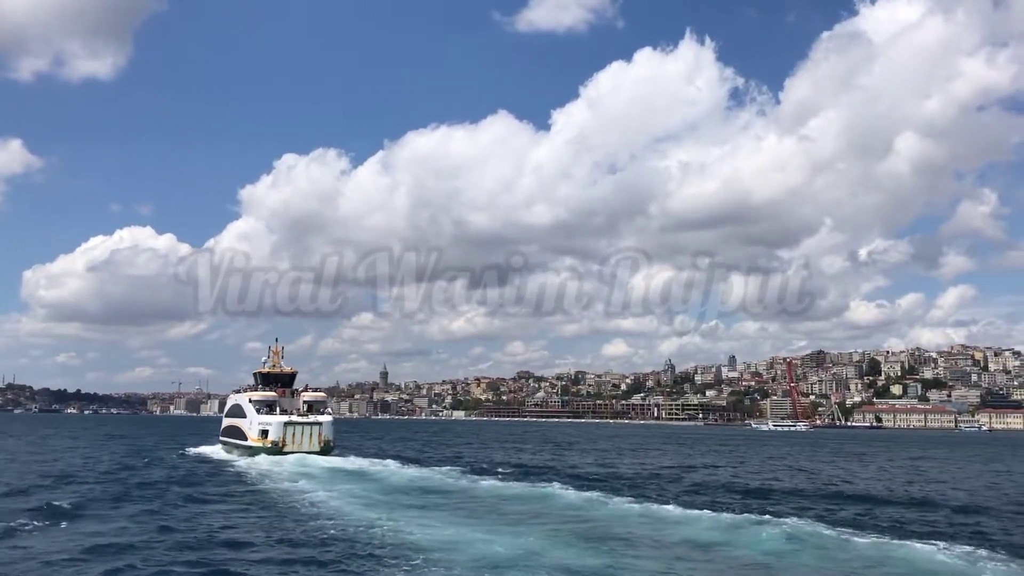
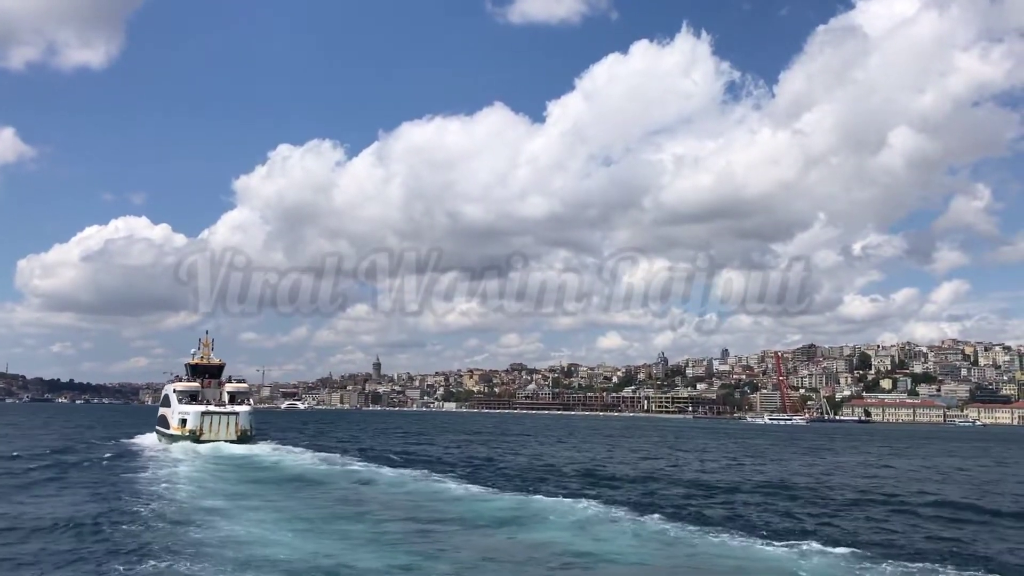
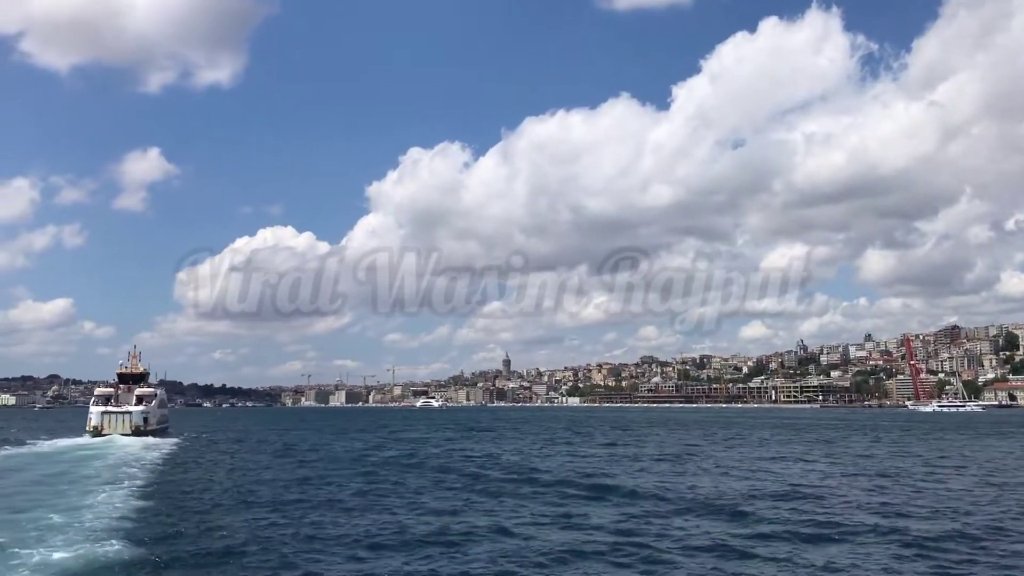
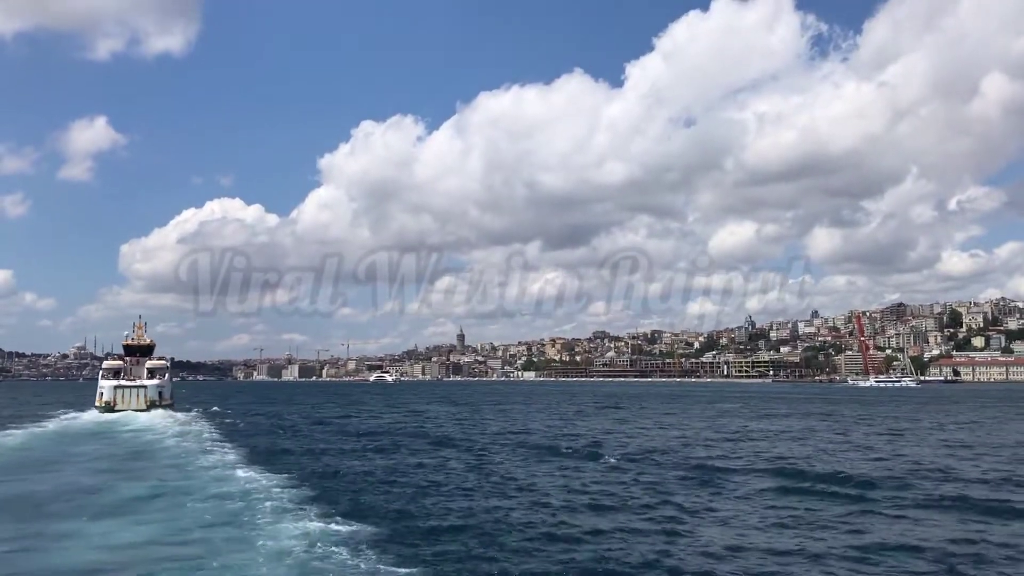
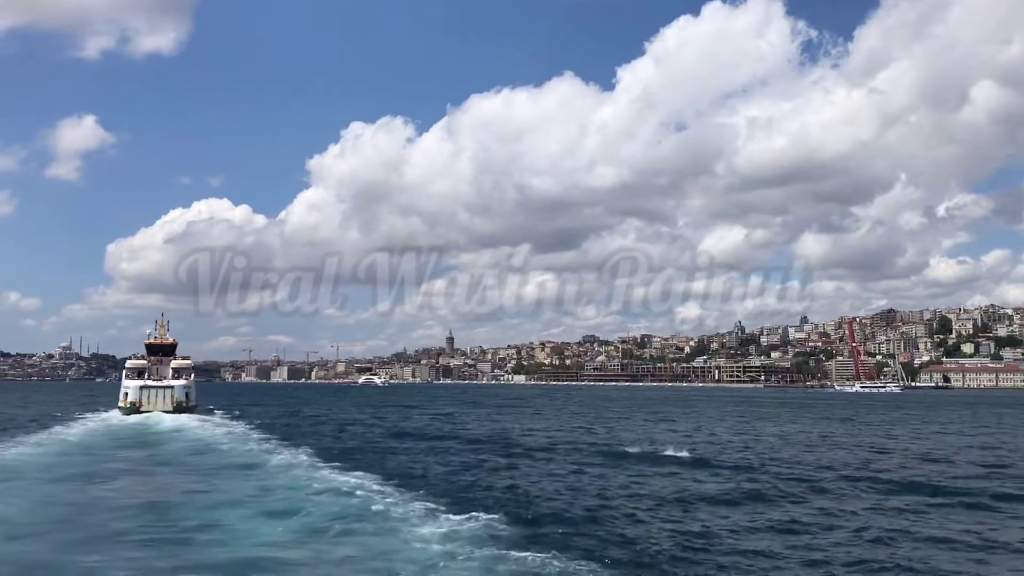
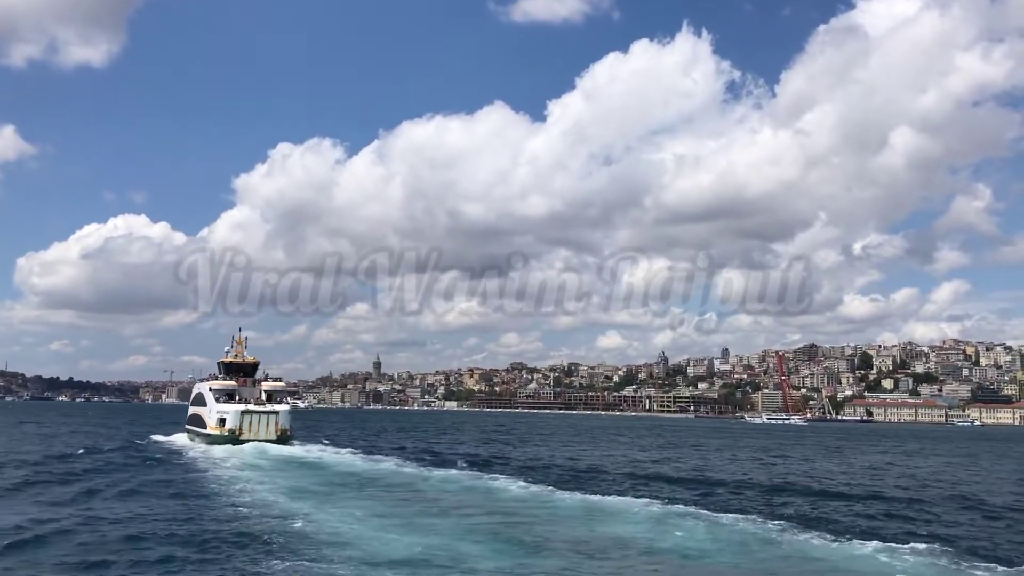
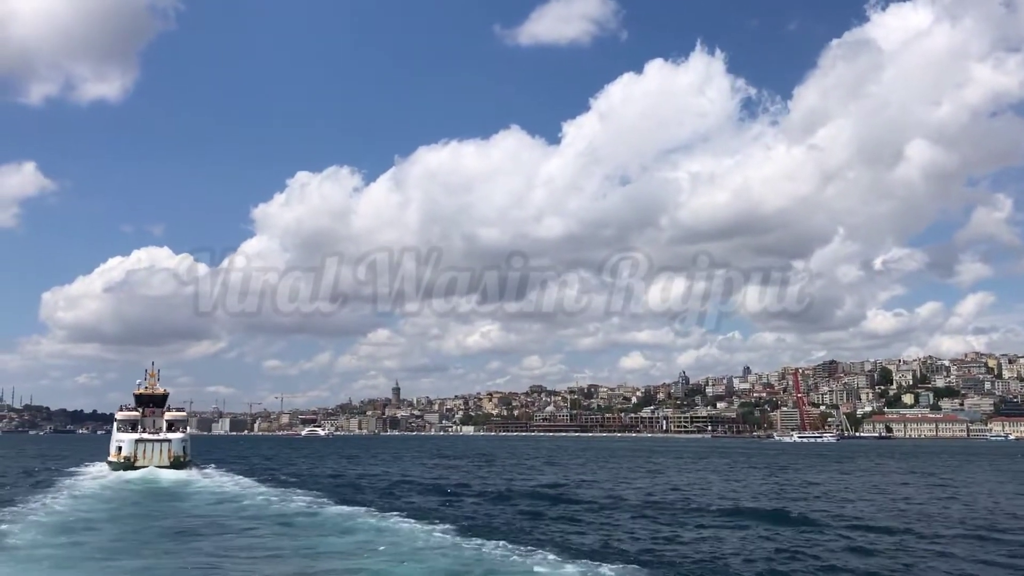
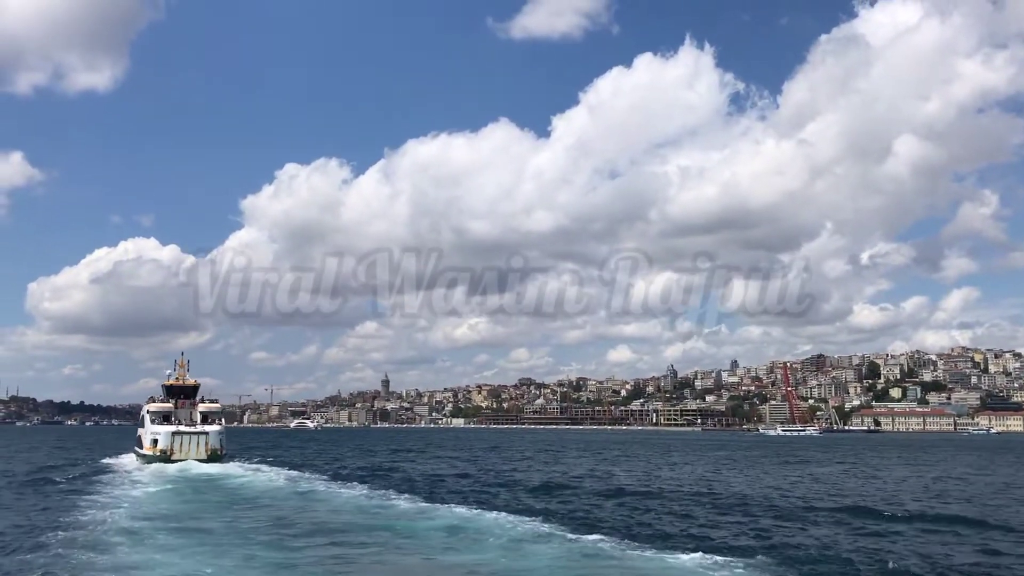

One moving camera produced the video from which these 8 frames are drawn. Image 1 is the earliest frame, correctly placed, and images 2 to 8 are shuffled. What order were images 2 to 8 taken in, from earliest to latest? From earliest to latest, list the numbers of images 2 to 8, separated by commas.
6, 2, 8, 7, 5, 4, 3
